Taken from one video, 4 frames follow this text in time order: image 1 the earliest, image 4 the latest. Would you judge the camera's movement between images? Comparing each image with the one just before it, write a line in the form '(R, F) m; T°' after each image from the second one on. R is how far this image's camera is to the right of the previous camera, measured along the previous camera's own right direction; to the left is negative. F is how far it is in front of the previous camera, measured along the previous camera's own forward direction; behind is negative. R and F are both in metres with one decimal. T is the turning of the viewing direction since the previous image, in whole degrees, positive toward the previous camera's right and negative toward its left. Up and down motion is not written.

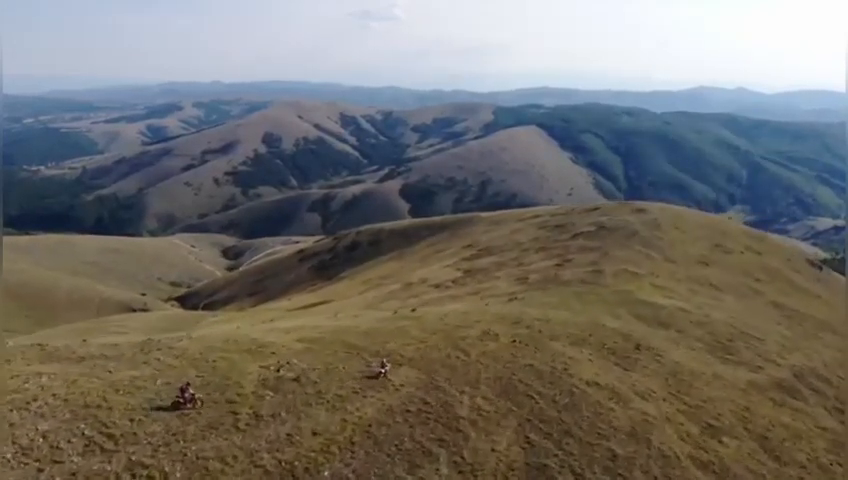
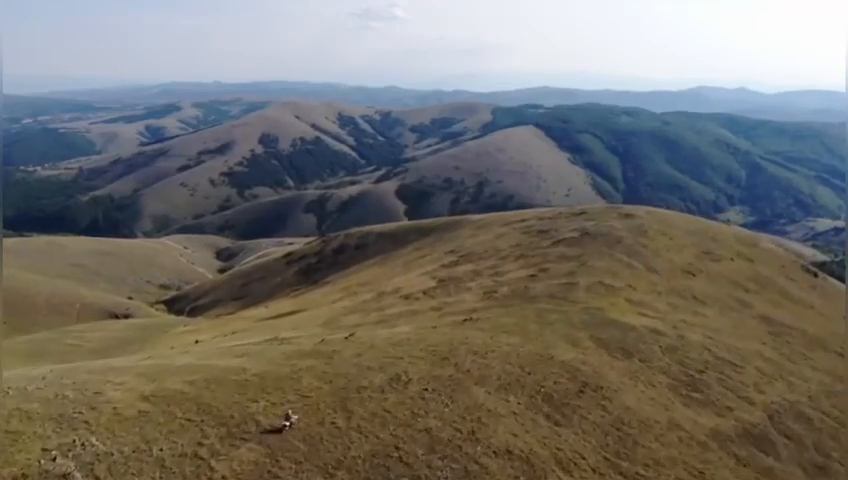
(+2.5, +3.5) m; 0°
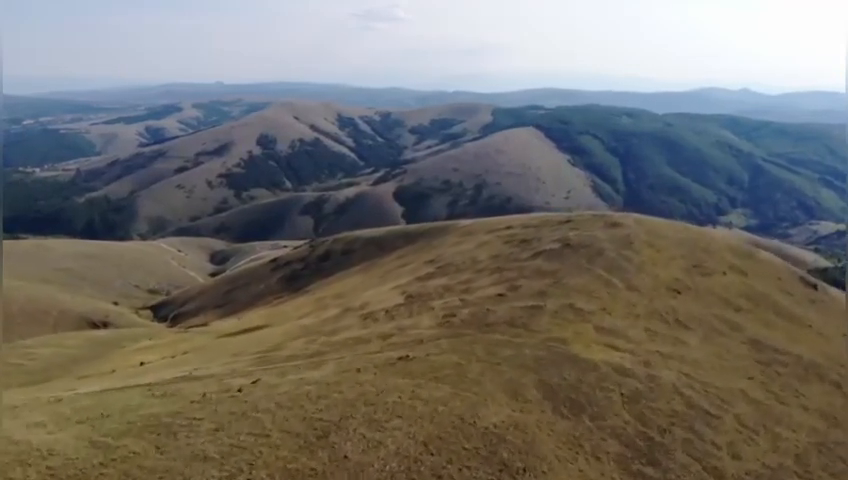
(+2.8, +4.6) m; 0°
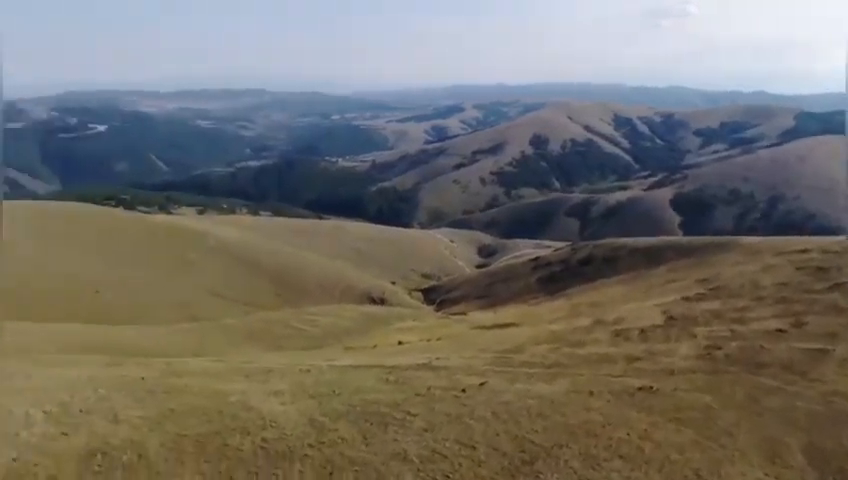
(+0.6, +2.0) m; -20°
